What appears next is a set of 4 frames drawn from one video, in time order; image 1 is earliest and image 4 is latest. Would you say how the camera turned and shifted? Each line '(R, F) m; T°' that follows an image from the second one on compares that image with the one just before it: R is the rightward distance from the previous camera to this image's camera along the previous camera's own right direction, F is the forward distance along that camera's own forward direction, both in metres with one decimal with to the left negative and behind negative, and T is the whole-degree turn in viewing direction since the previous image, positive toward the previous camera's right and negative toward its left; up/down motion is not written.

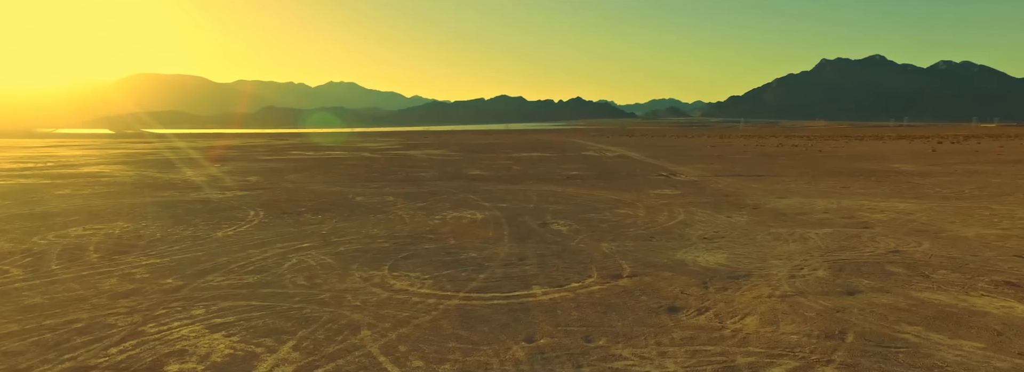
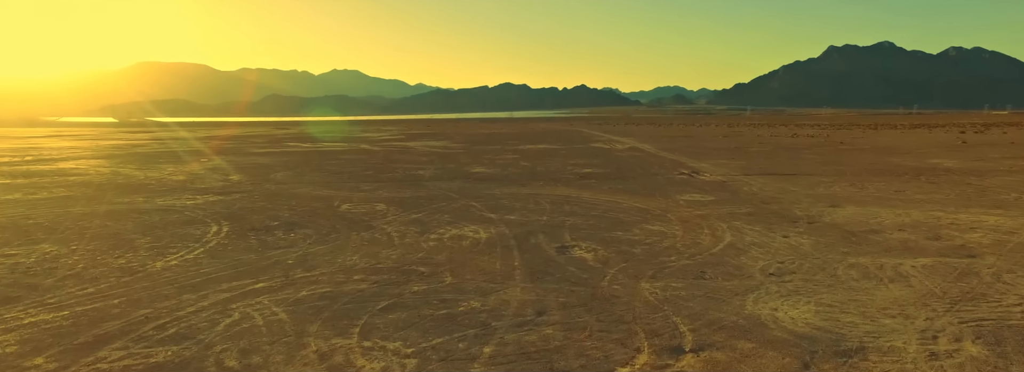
(-0.1, +1.8) m; 0°
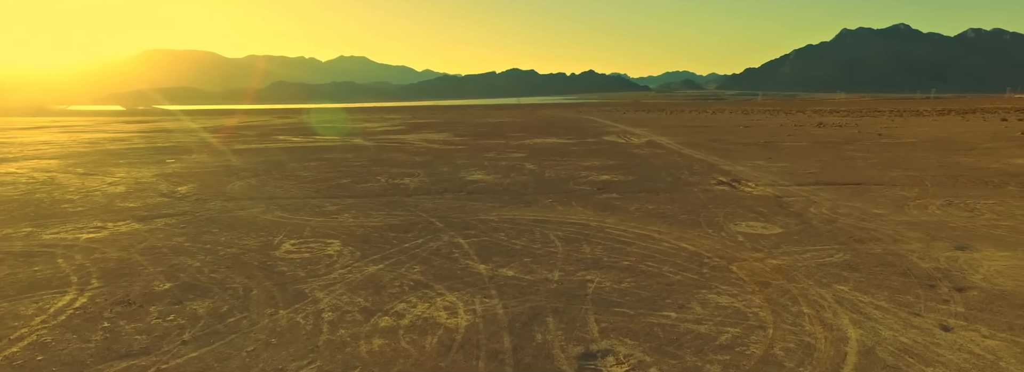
(+0.2, +3.3) m; -1°
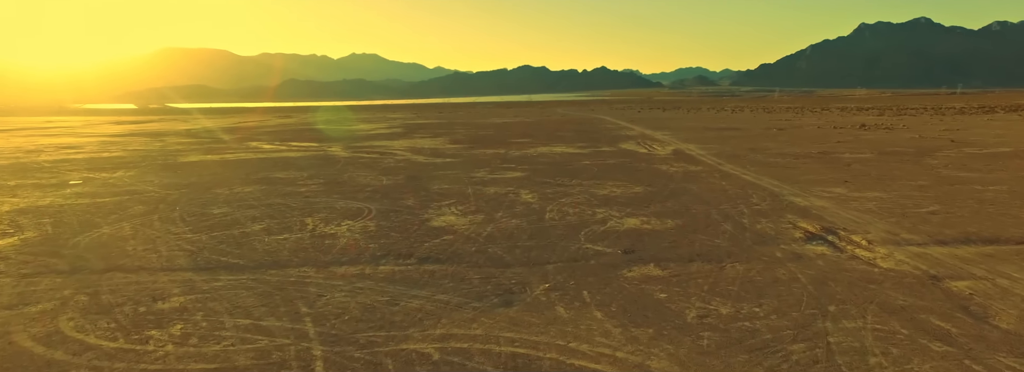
(+0.6, +5.5) m; -1°
